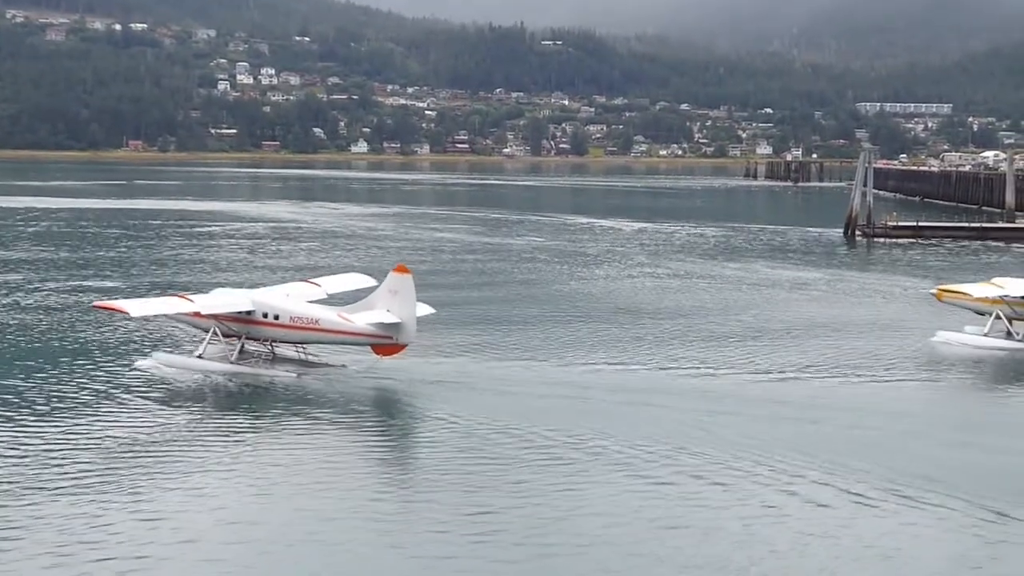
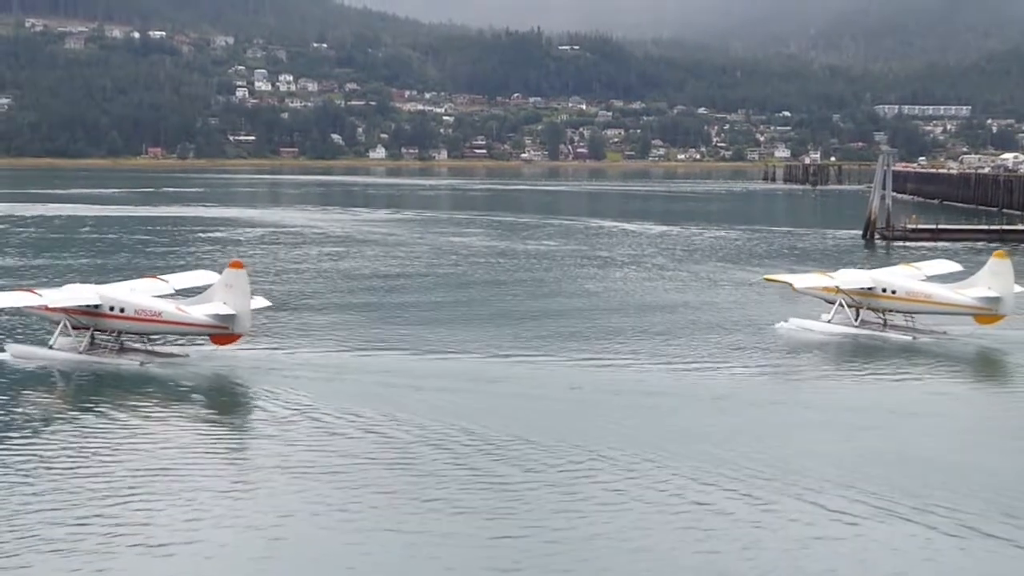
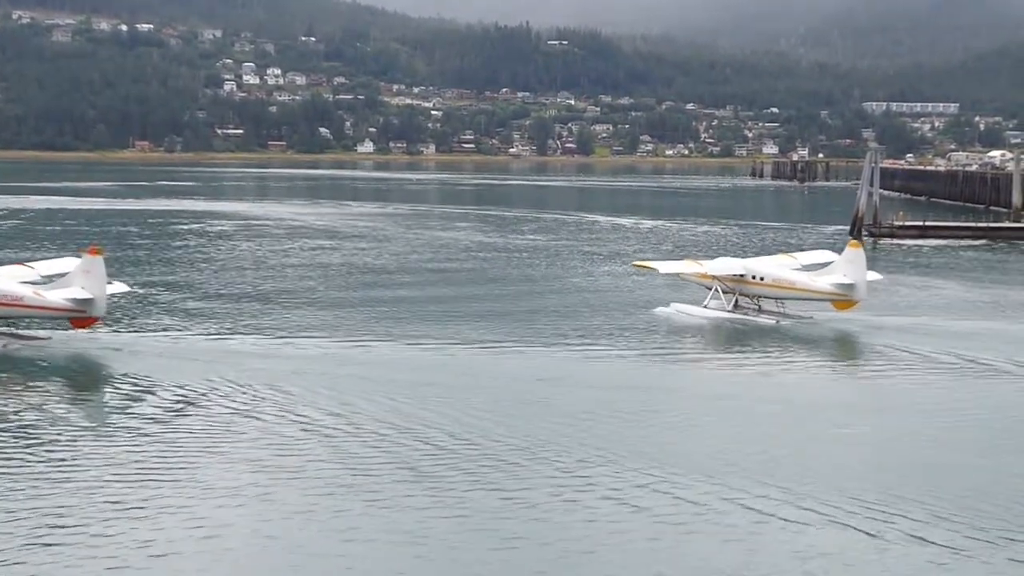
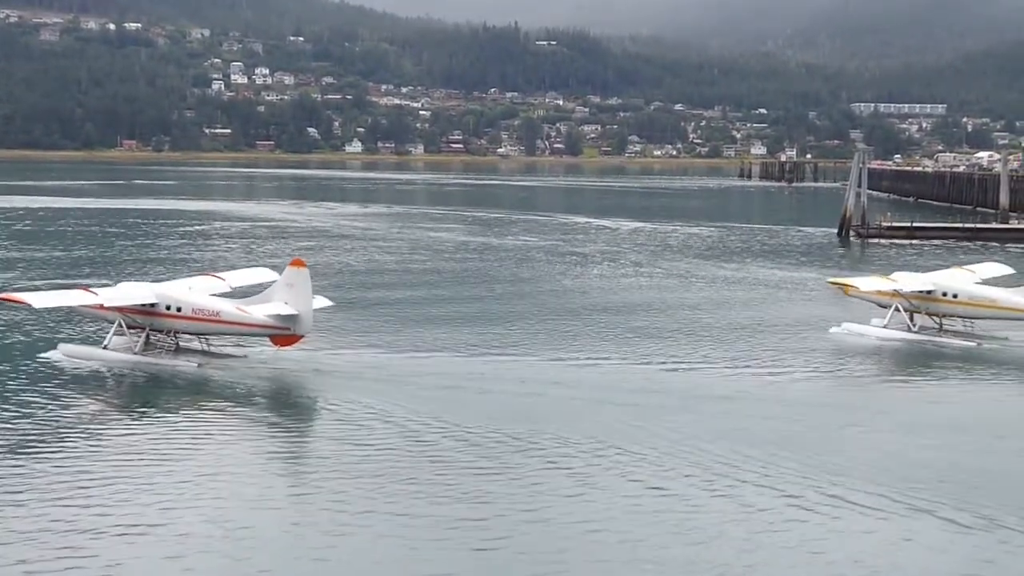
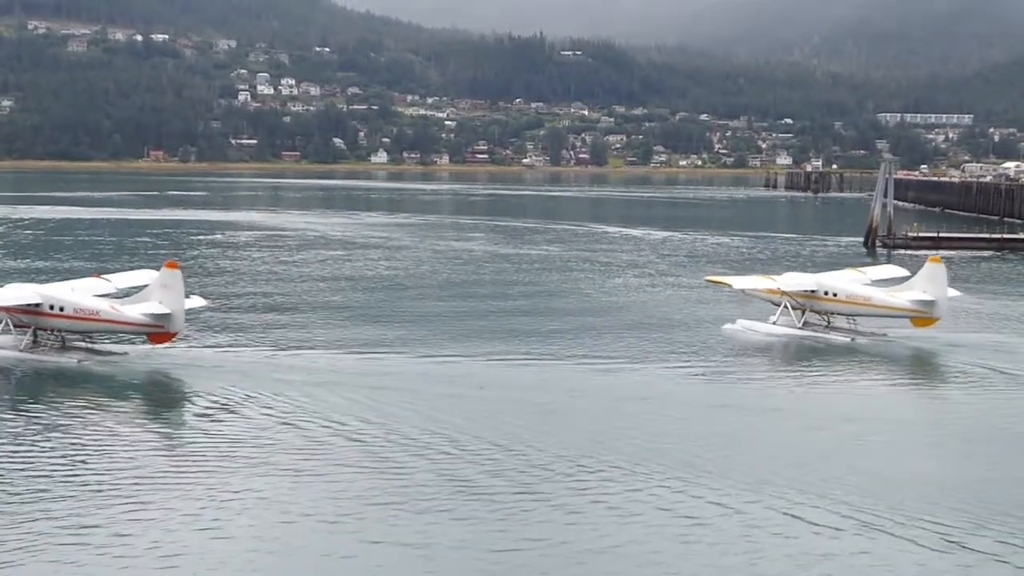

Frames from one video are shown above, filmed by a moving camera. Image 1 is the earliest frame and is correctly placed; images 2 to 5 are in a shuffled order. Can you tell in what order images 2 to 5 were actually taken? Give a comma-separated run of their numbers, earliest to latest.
4, 2, 5, 3
